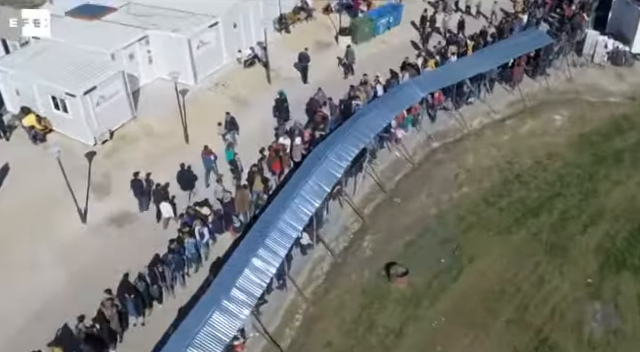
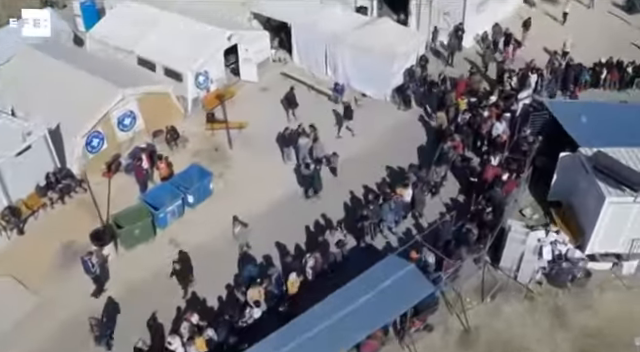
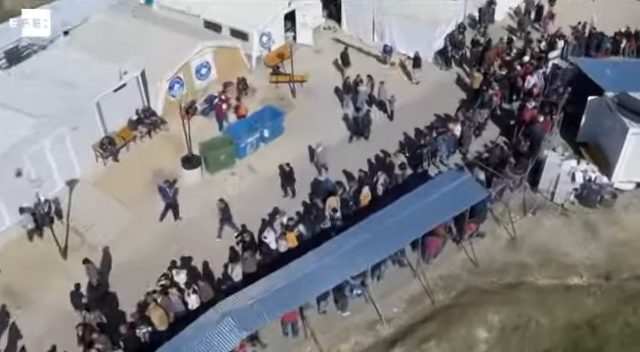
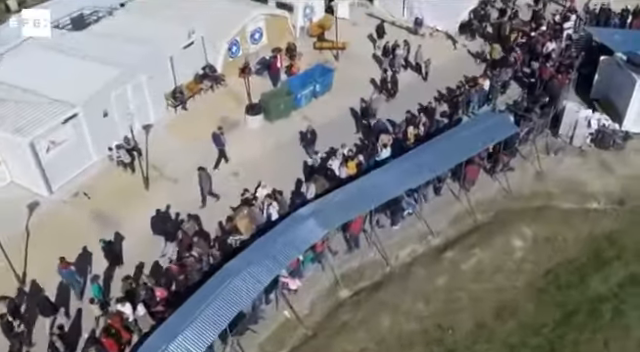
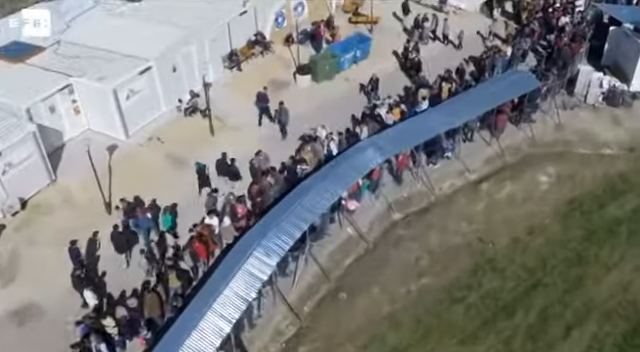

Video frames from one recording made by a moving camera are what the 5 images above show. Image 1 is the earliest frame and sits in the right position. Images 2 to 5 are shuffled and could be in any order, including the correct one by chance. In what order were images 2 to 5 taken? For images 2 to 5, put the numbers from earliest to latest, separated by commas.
5, 4, 3, 2
